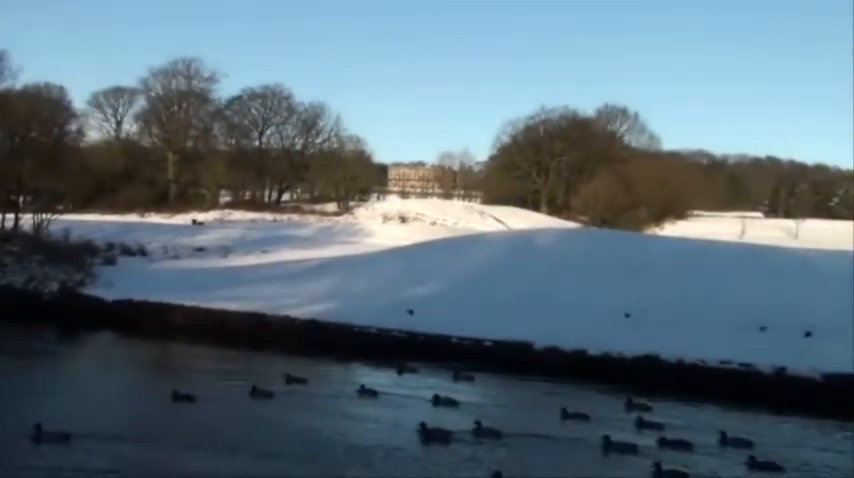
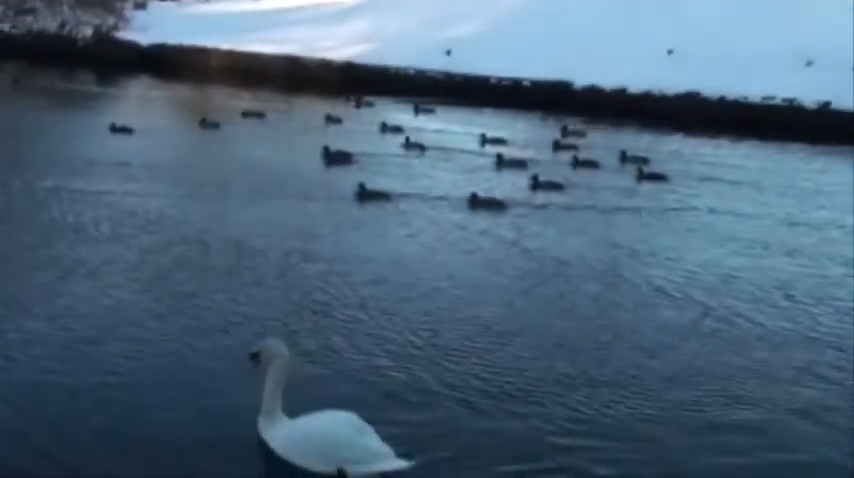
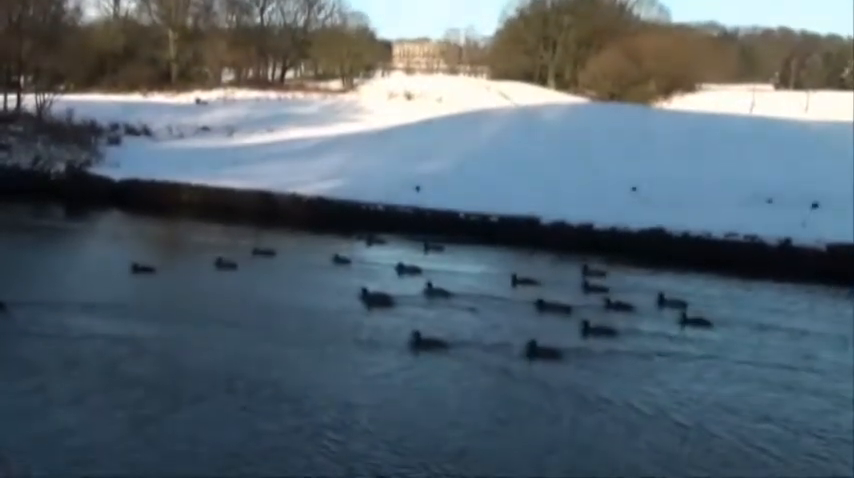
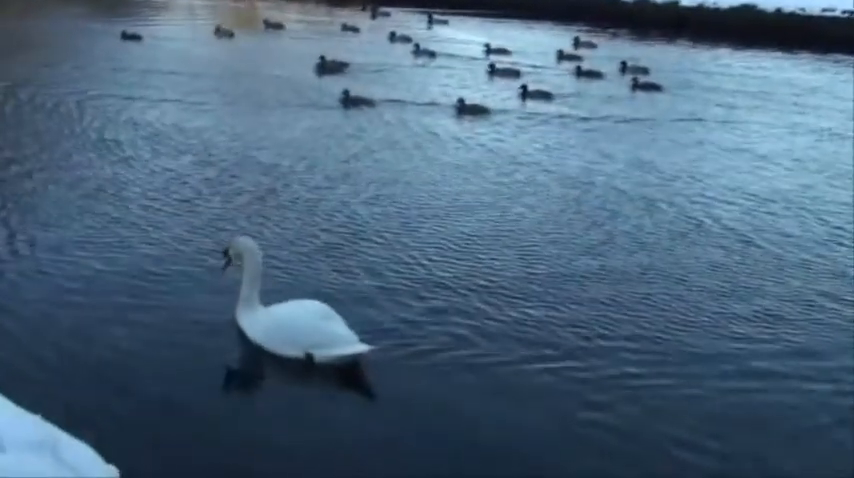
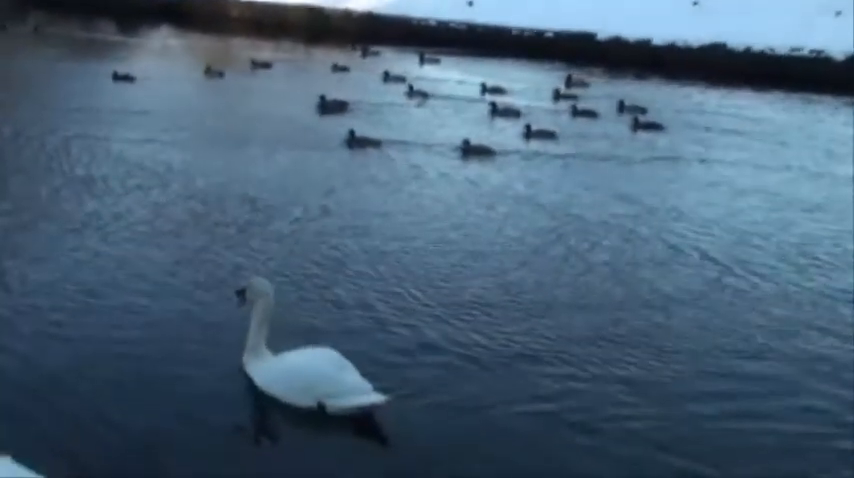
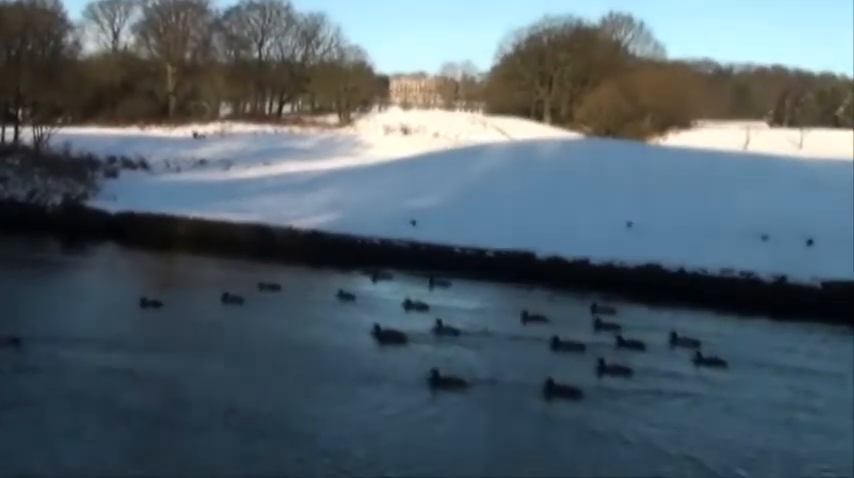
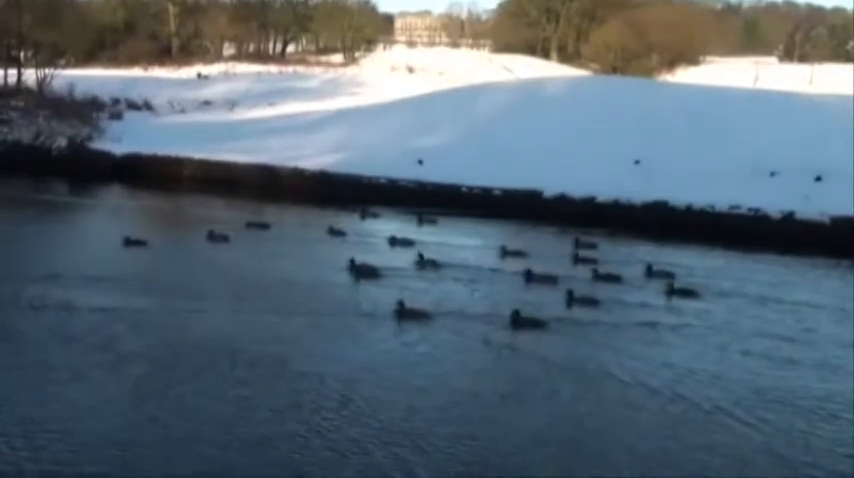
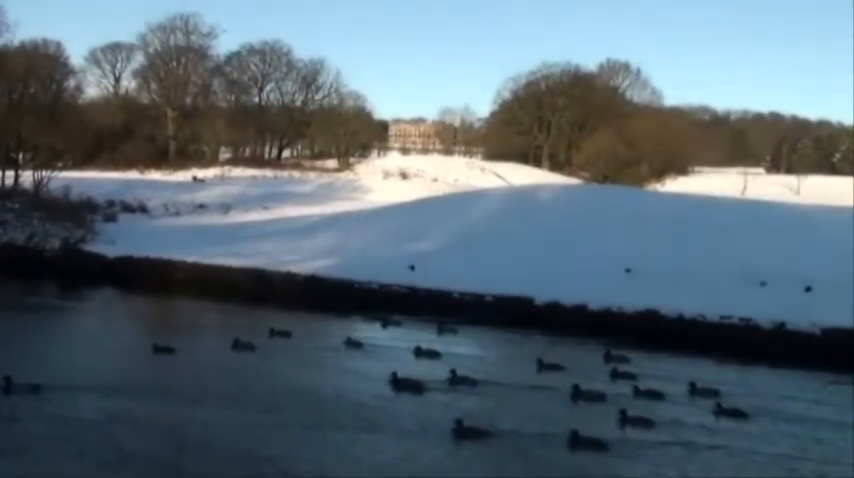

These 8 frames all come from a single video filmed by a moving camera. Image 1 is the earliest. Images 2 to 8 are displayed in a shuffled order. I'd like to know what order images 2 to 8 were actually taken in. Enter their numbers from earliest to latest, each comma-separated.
8, 6, 3, 7, 2, 5, 4
